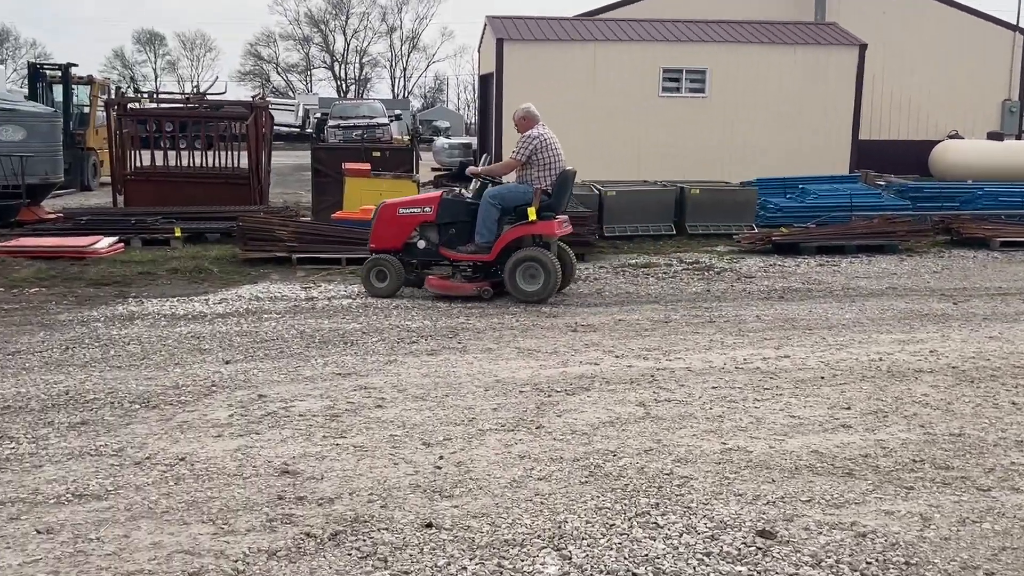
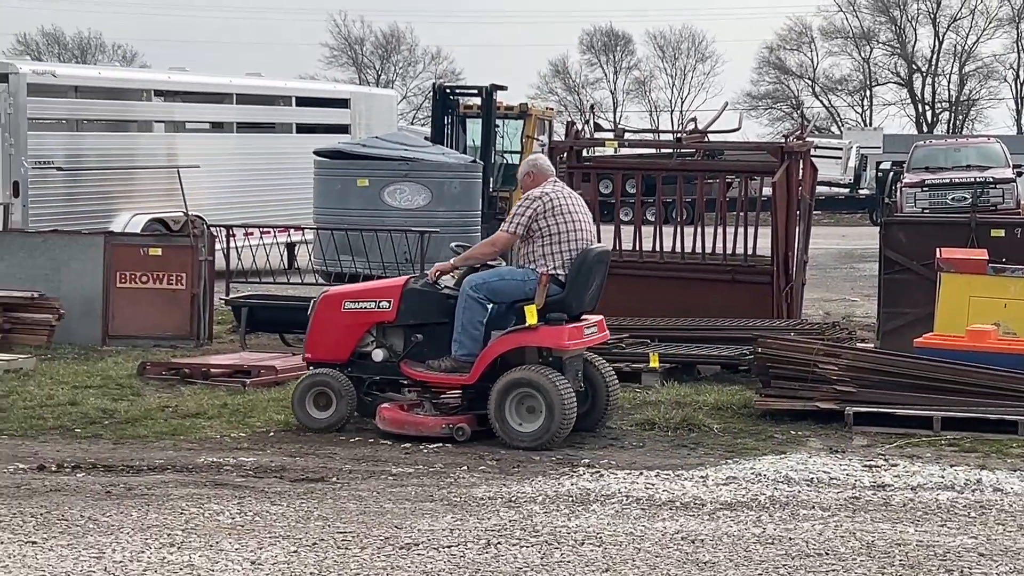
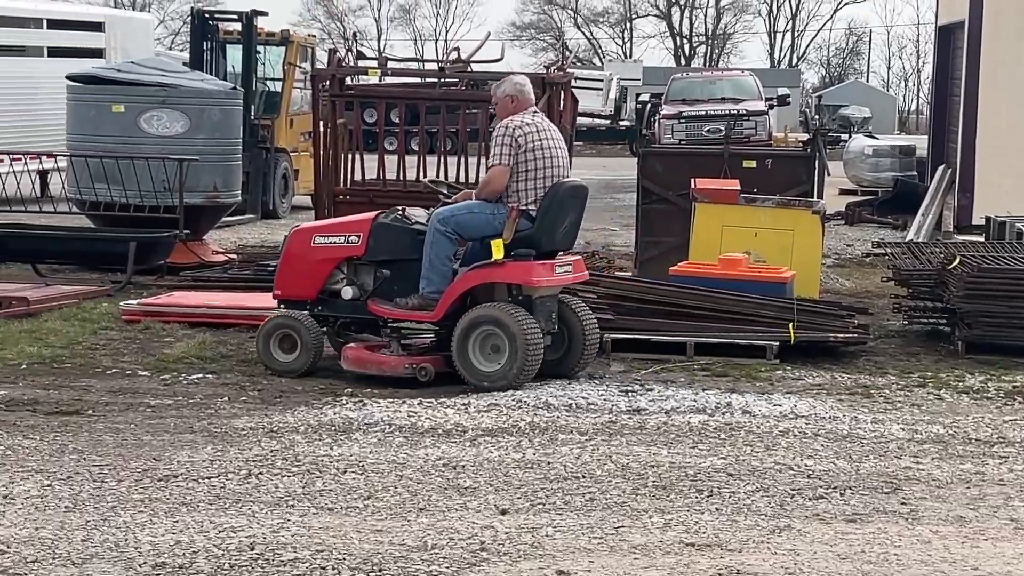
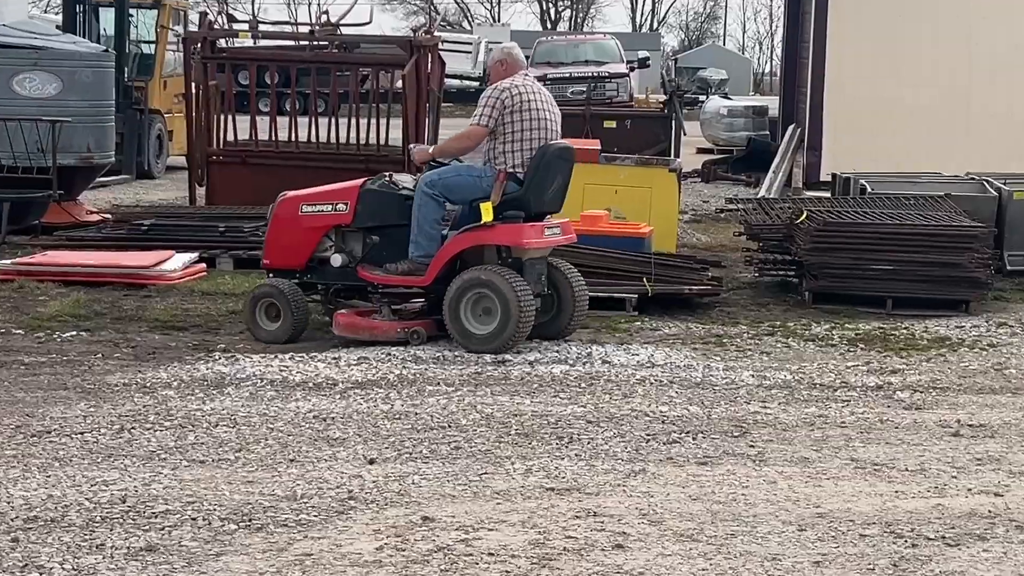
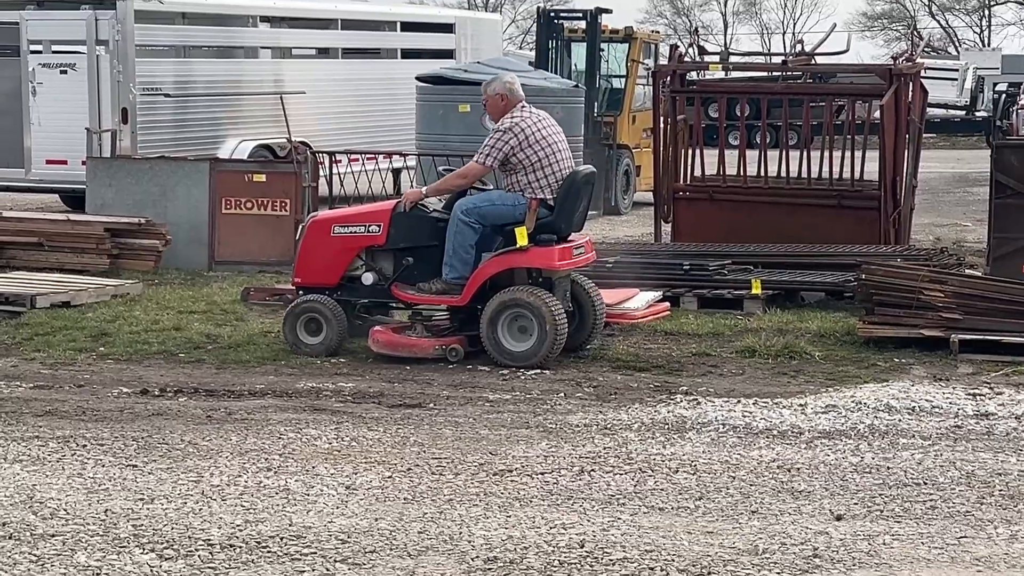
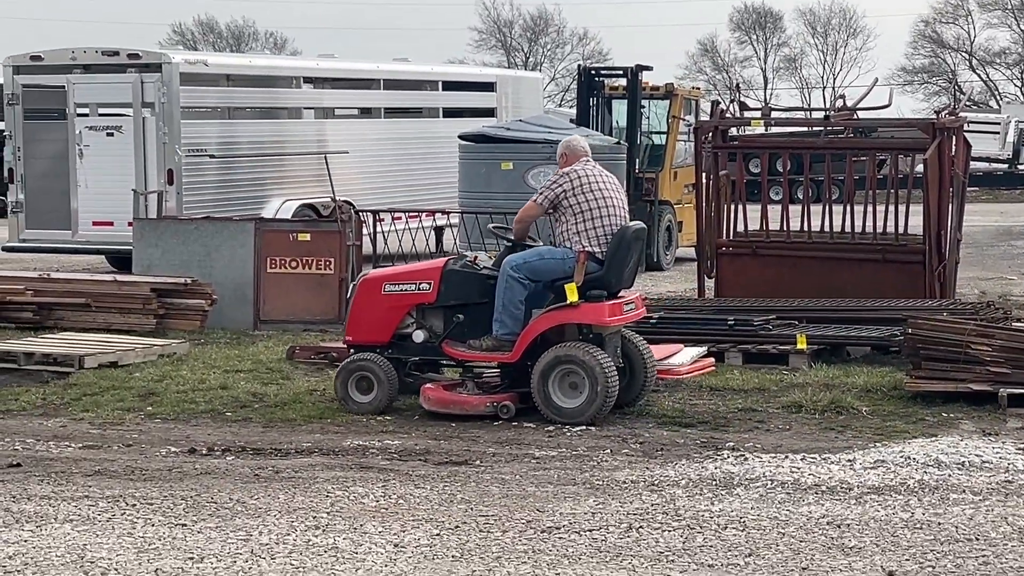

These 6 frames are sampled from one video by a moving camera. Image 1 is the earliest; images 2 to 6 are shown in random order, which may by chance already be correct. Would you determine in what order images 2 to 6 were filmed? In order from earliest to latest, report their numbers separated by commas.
4, 3, 2, 6, 5
